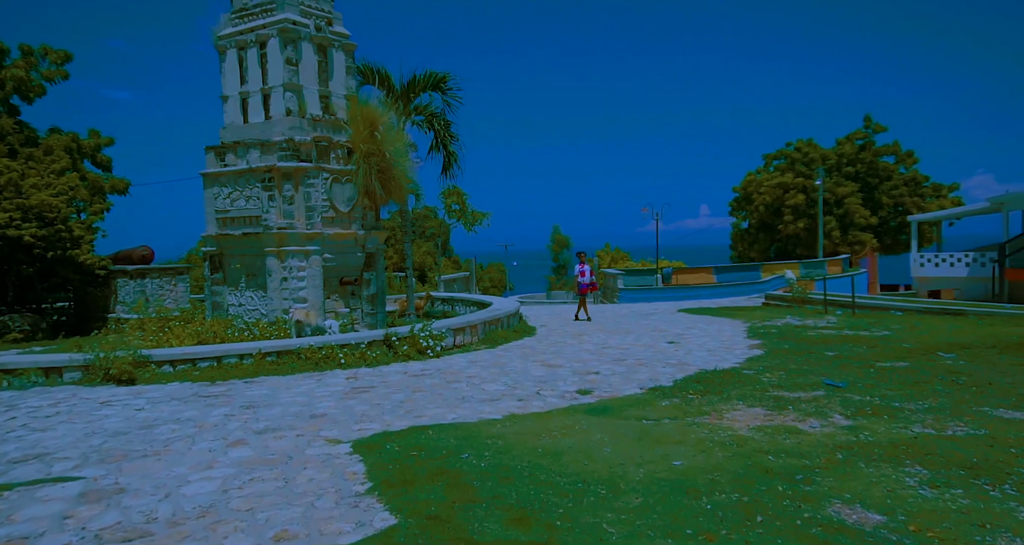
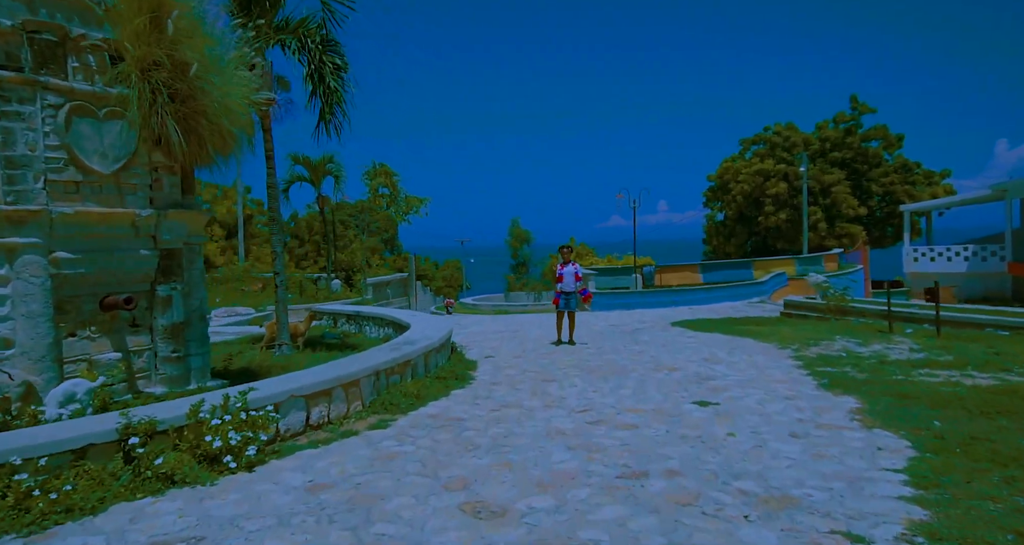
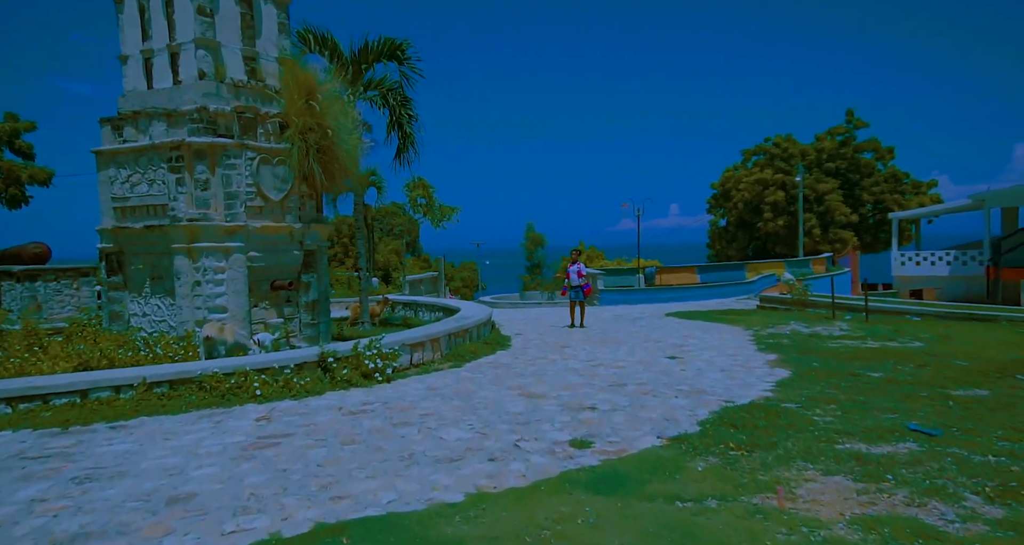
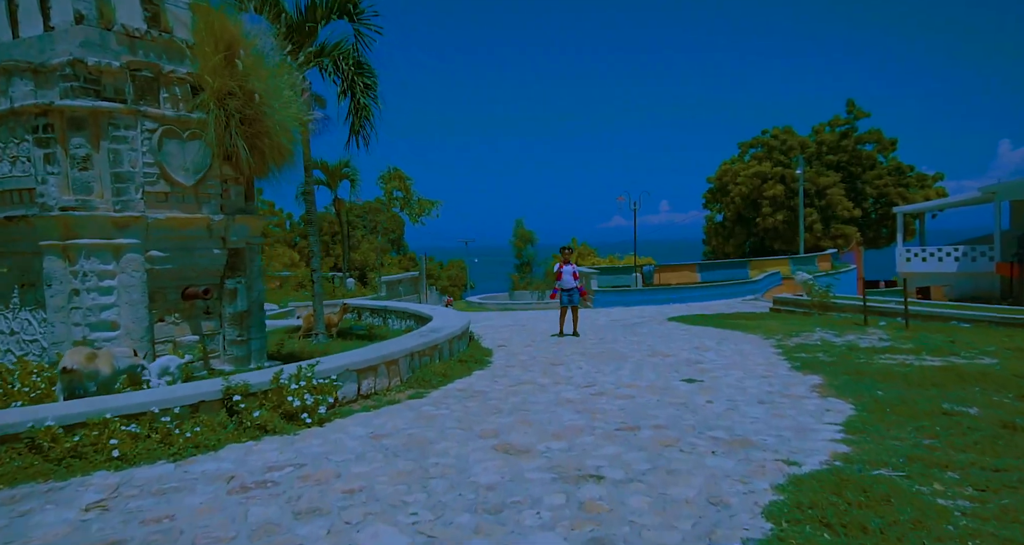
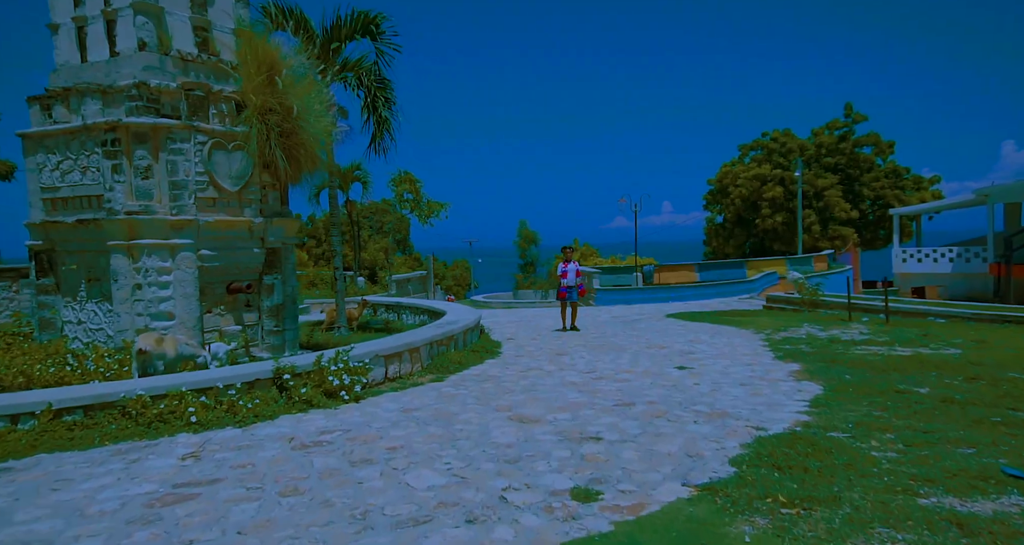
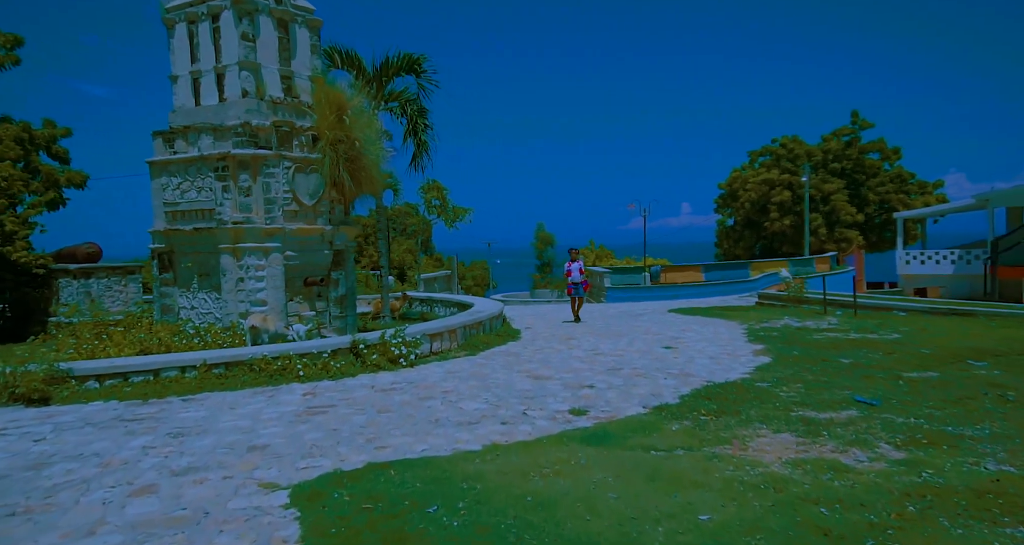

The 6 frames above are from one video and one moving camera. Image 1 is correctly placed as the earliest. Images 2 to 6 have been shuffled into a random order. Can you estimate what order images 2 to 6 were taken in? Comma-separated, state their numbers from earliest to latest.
6, 3, 5, 4, 2
